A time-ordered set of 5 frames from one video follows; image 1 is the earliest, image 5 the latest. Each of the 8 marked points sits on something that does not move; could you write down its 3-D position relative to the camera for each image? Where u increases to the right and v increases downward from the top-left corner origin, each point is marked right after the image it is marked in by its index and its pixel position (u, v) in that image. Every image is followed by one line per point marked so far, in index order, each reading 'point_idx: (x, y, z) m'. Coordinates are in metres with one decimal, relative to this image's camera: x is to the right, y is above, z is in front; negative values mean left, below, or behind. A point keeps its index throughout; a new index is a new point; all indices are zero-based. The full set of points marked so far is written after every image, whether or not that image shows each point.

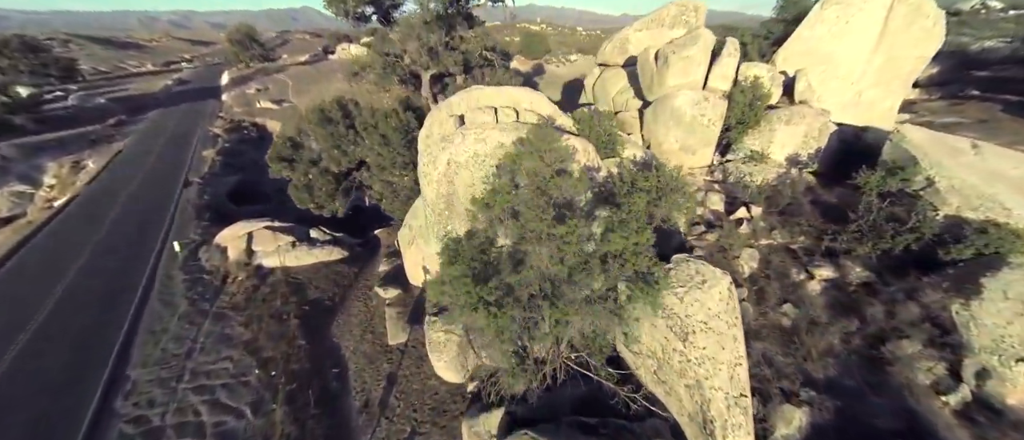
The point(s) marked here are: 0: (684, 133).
0: (+4.7, +2.4, +9.8) m
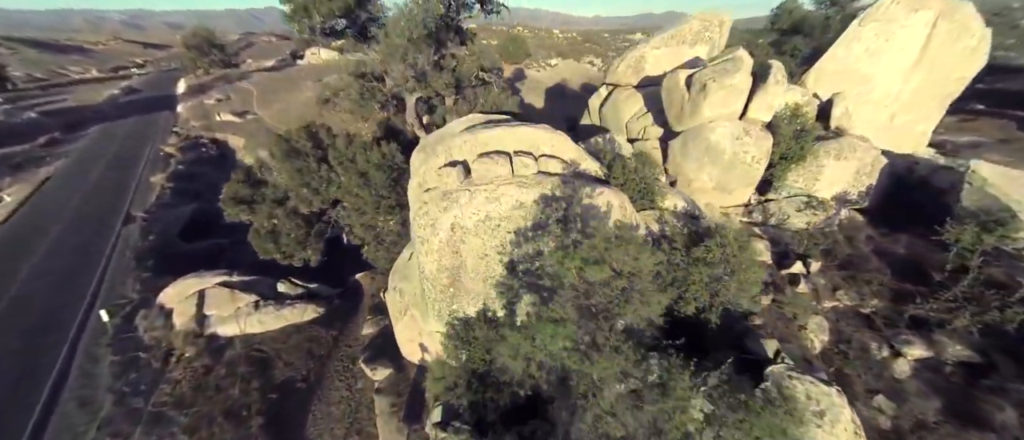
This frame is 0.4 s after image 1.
0: (+4.9, +1.2, +8.4) m
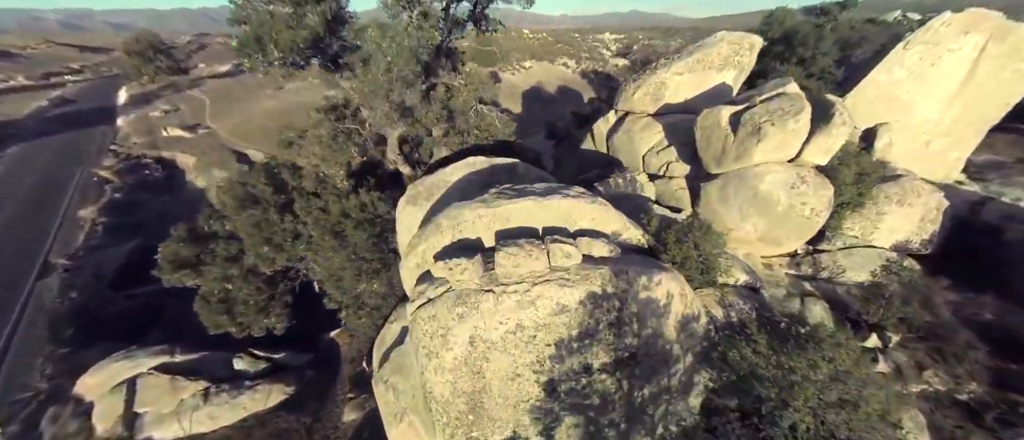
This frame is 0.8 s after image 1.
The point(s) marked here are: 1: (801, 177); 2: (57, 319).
0: (+5.2, 0.0, +7.2) m
1: (+5.6, +0.8, +6.9) m
2: (-15.0, -3.2, +11.8) m
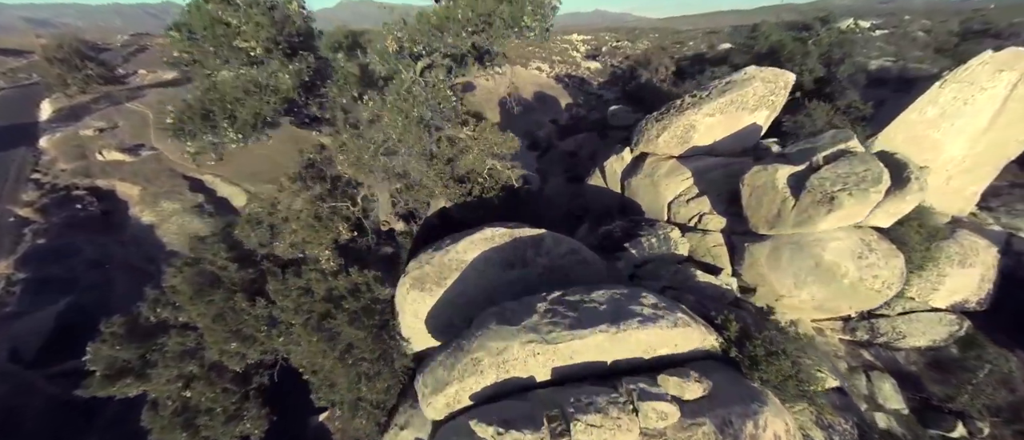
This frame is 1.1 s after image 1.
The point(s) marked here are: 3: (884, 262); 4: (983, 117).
0: (+5.7, -1.3, +6.4) m
1: (+6.1, -0.4, +6.1) m
2: (-14.6, -5.3, +9.4) m
3: (+6.3, -0.7, +6.0) m
4: (+11.0, +2.4, +8.3) m
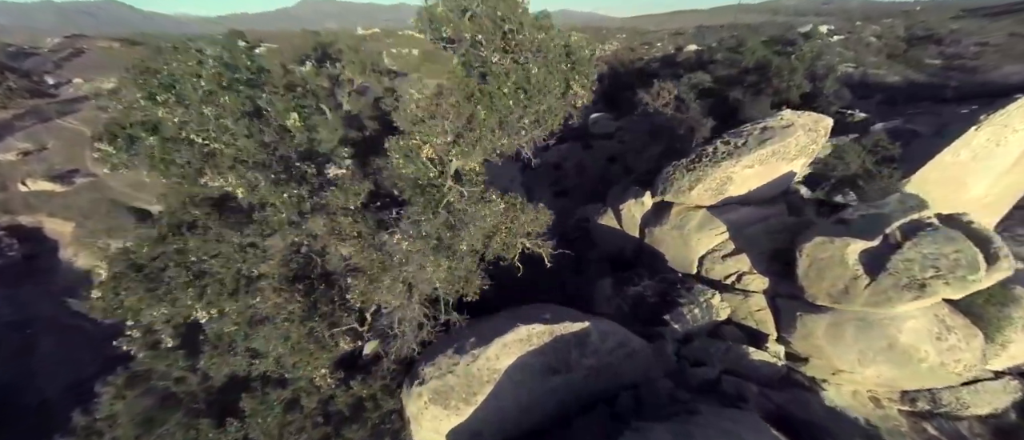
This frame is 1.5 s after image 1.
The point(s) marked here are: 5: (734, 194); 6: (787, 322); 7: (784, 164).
0: (+6.3, -2.5, +5.8) m
1: (+6.7, -1.6, +5.5) m
2: (-14.0, -7.3, +7.3) m
3: (+7.0, -1.9, +5.5) m
4: (+11.3, +1.4, +8.0) m
5: (+4.8, +0.5, +7.6) m
6: (+5.3, -2.0, +6.8) m
7: (+5.6, +1.2, +7.2) m
